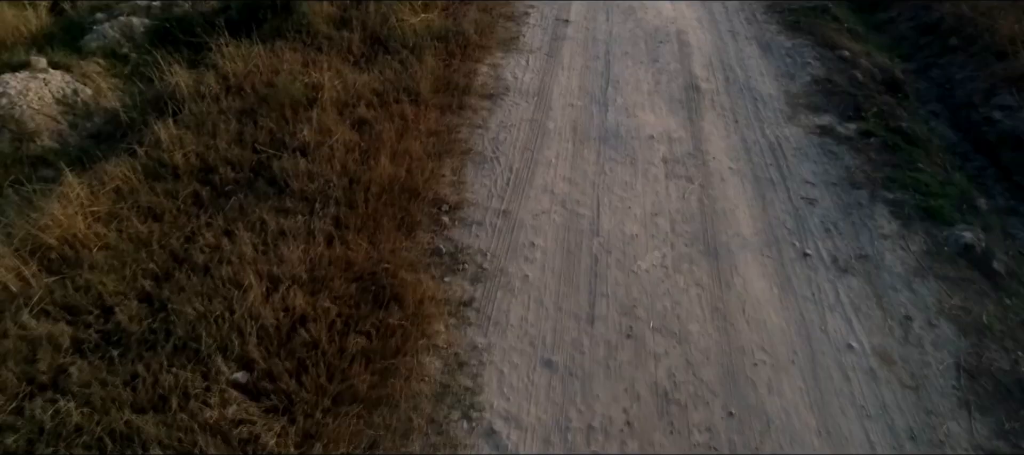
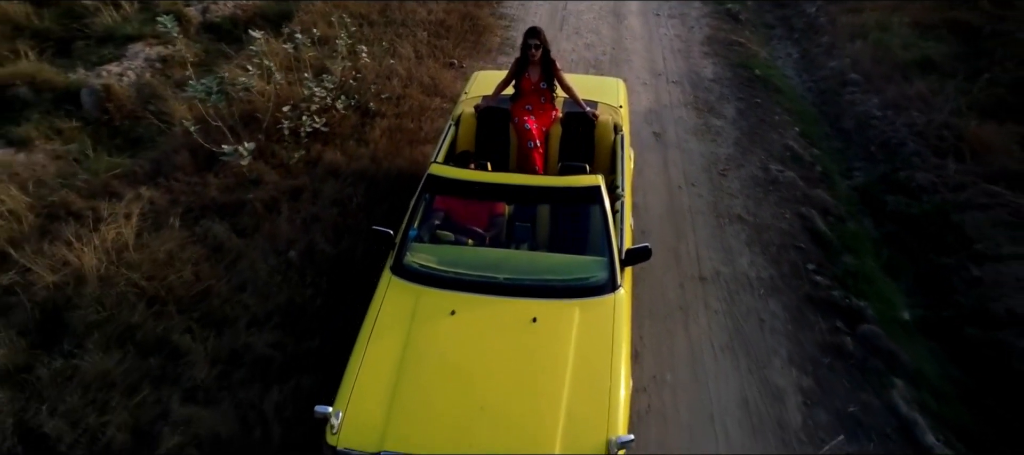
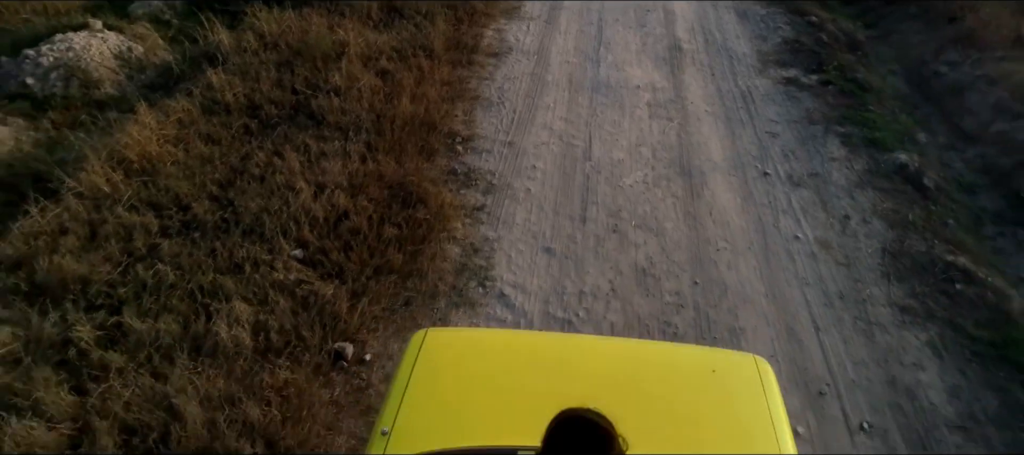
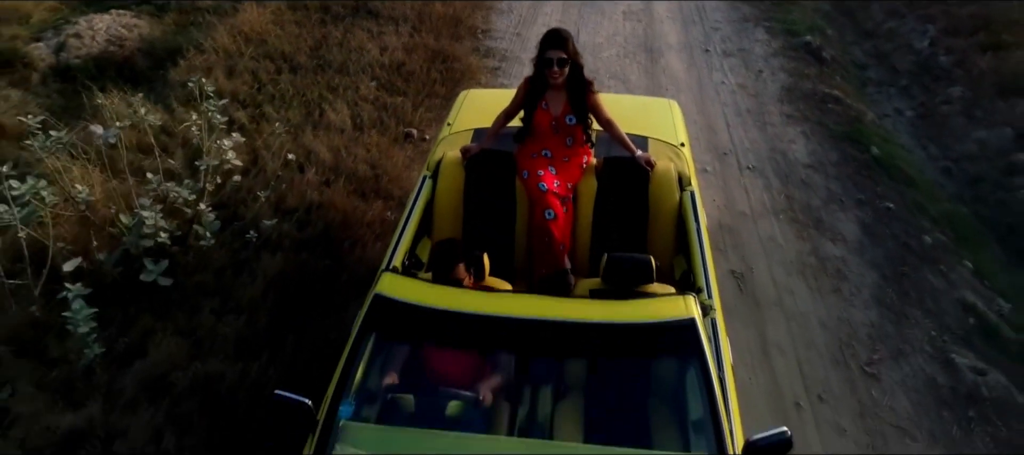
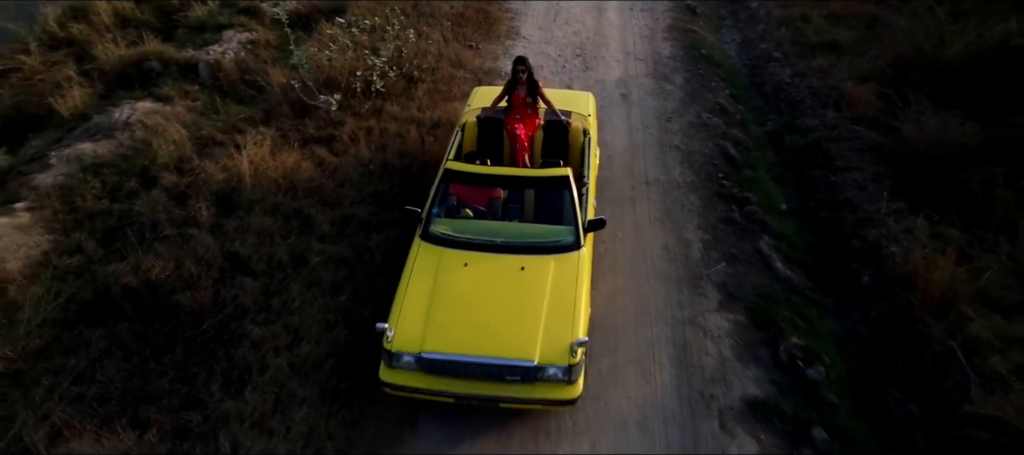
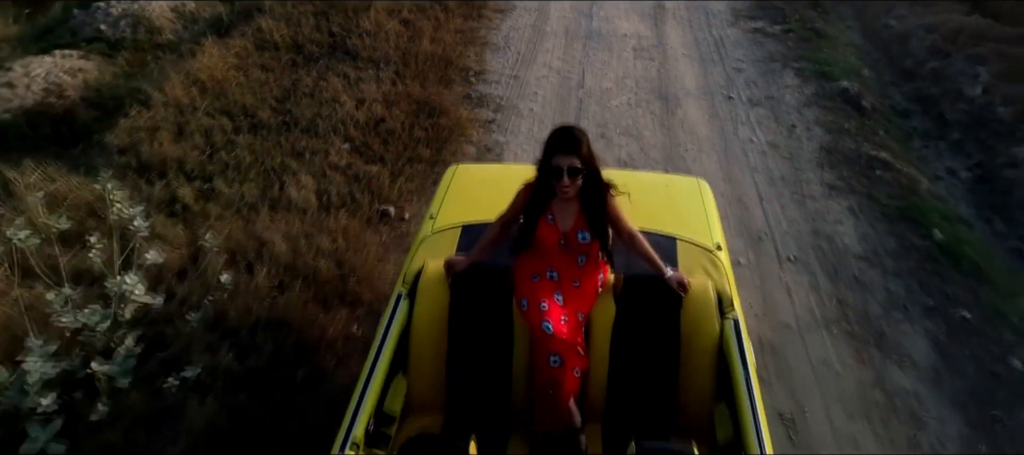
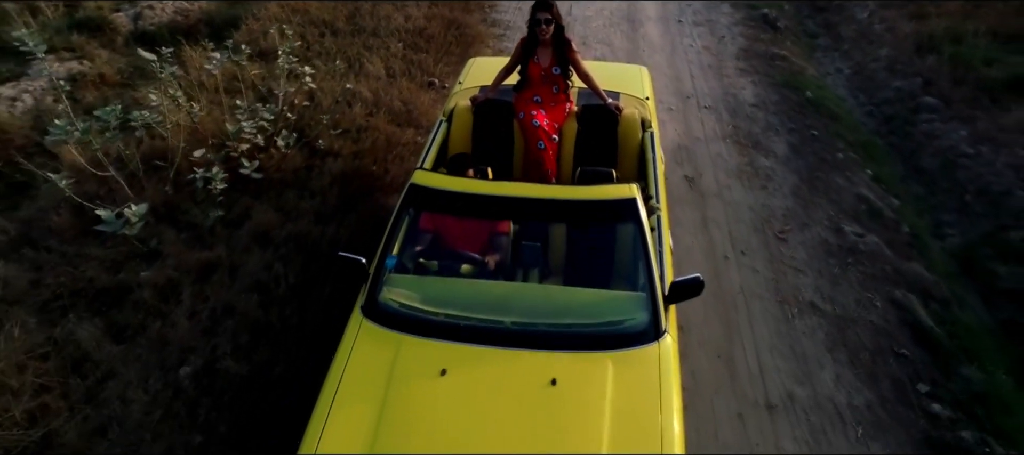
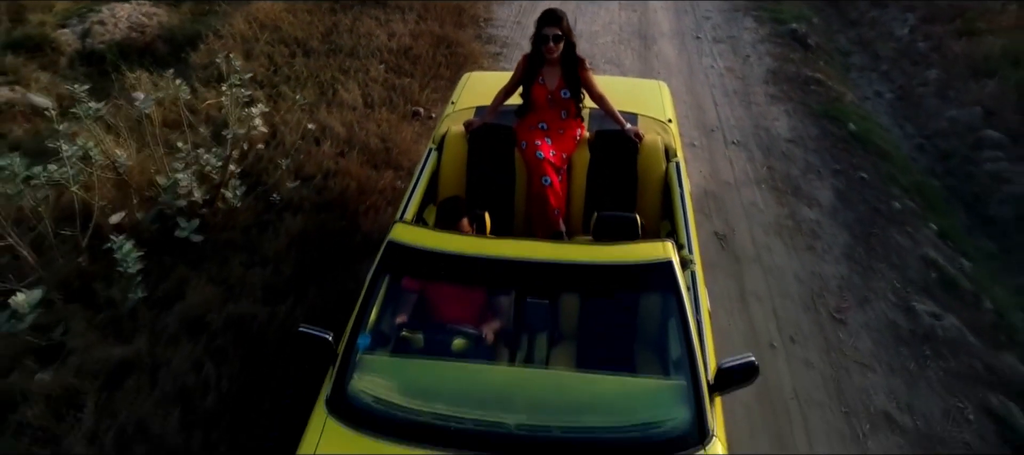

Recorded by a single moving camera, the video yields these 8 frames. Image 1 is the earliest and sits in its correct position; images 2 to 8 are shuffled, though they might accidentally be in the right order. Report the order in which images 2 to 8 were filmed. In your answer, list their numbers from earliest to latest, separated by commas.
3, 6, 4, 8, 7, 2, 5
